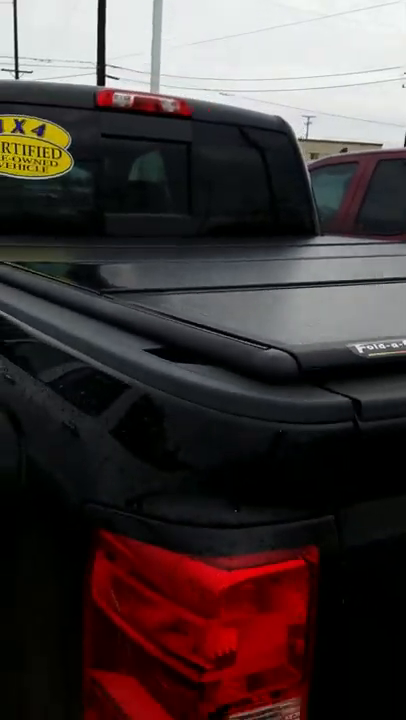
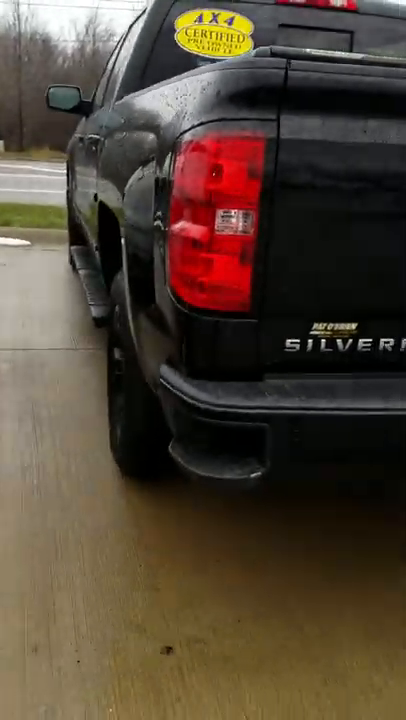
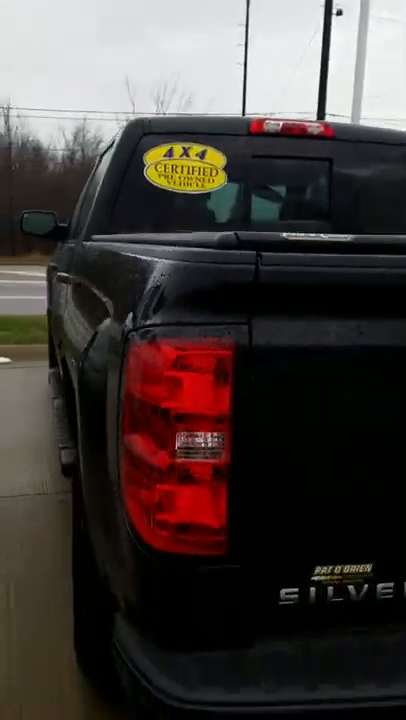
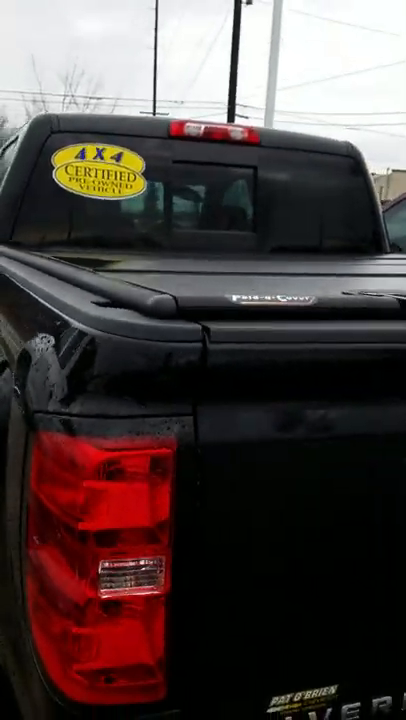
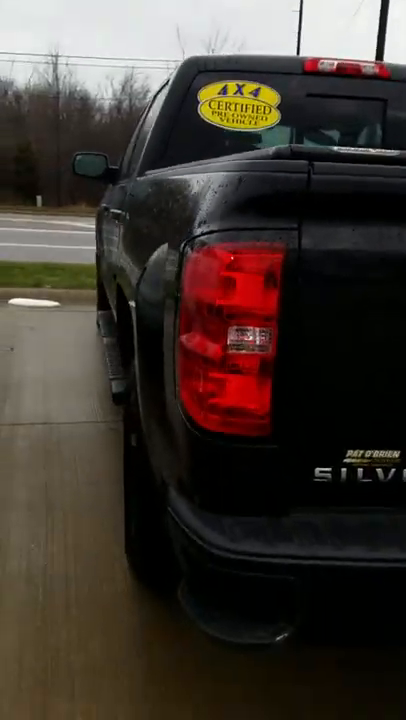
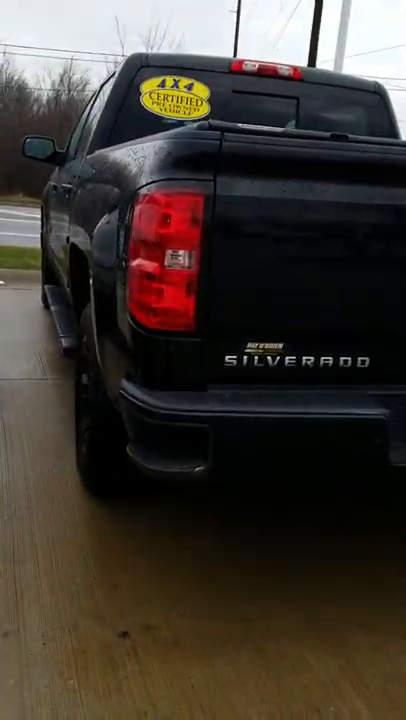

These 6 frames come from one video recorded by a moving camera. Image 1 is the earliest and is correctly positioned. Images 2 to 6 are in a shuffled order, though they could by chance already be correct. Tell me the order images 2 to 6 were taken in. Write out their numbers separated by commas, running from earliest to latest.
4, 3, 5, 2, 6
